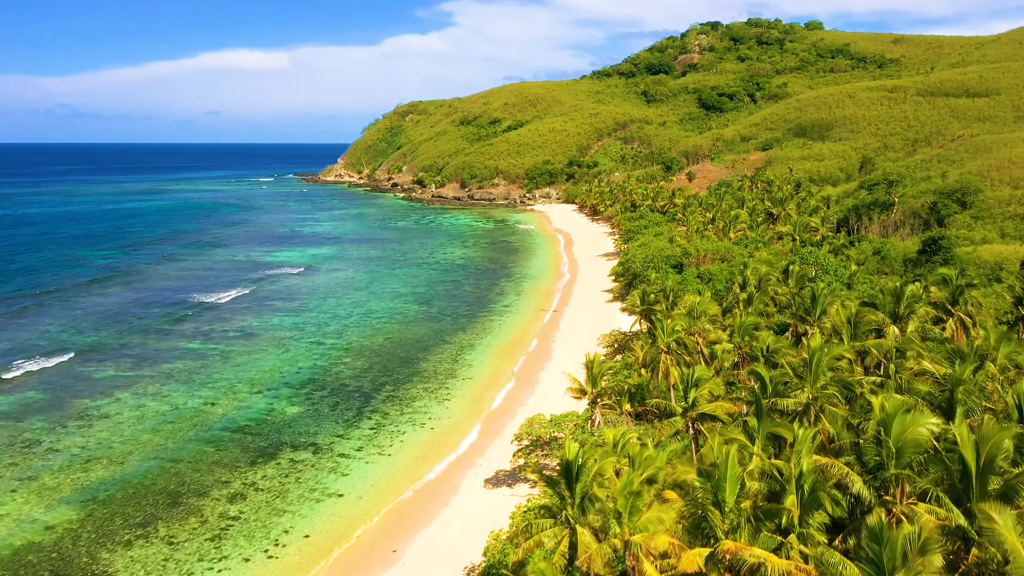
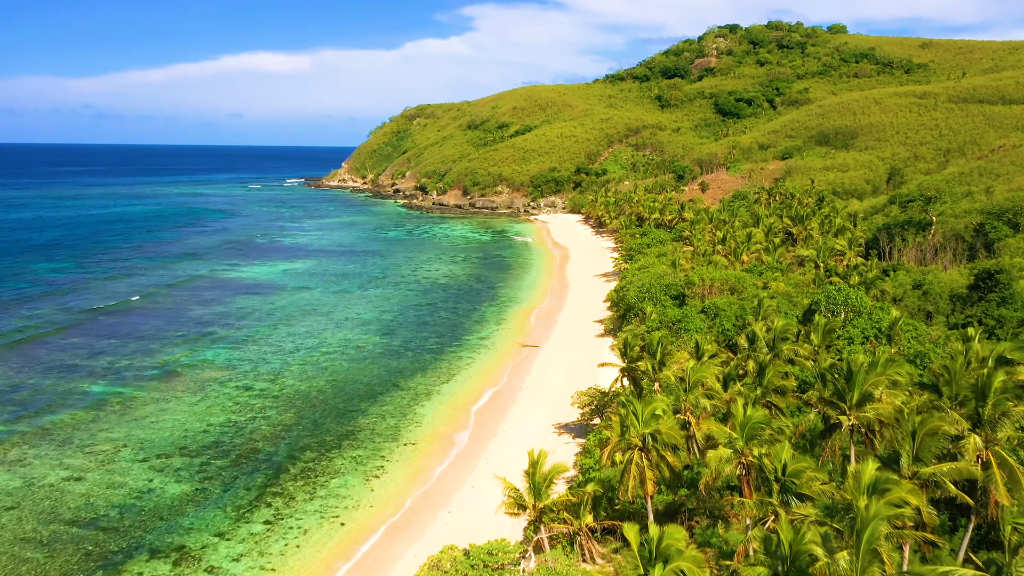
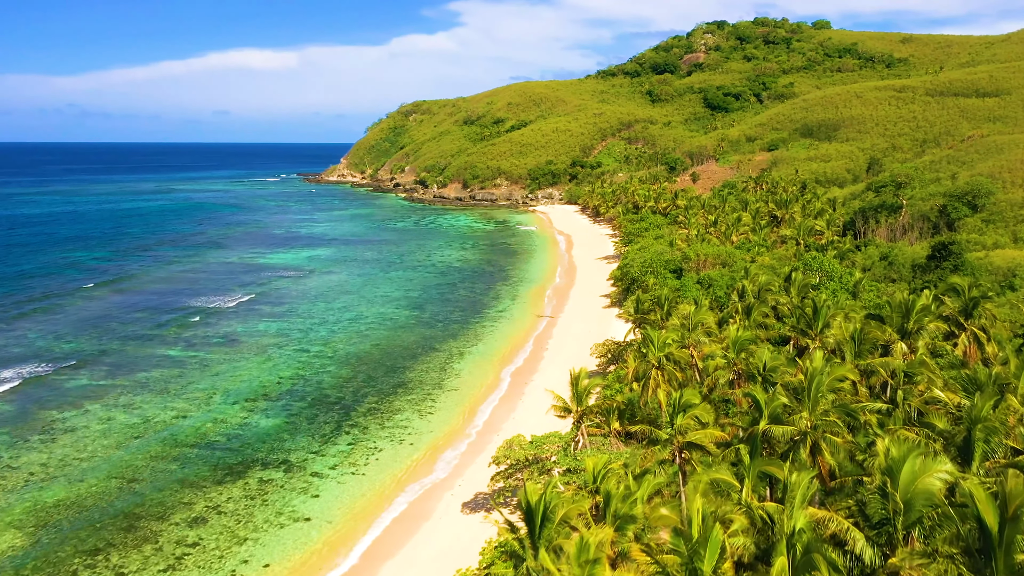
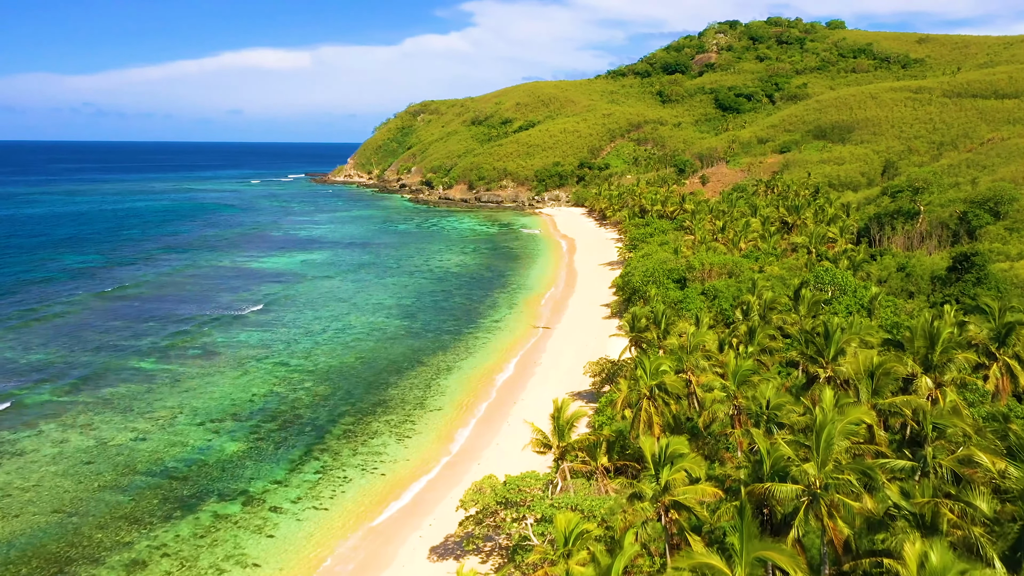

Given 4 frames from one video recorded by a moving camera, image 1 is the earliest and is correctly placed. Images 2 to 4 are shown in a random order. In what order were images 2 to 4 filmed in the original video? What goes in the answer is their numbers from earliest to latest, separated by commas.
3, 4, 2
